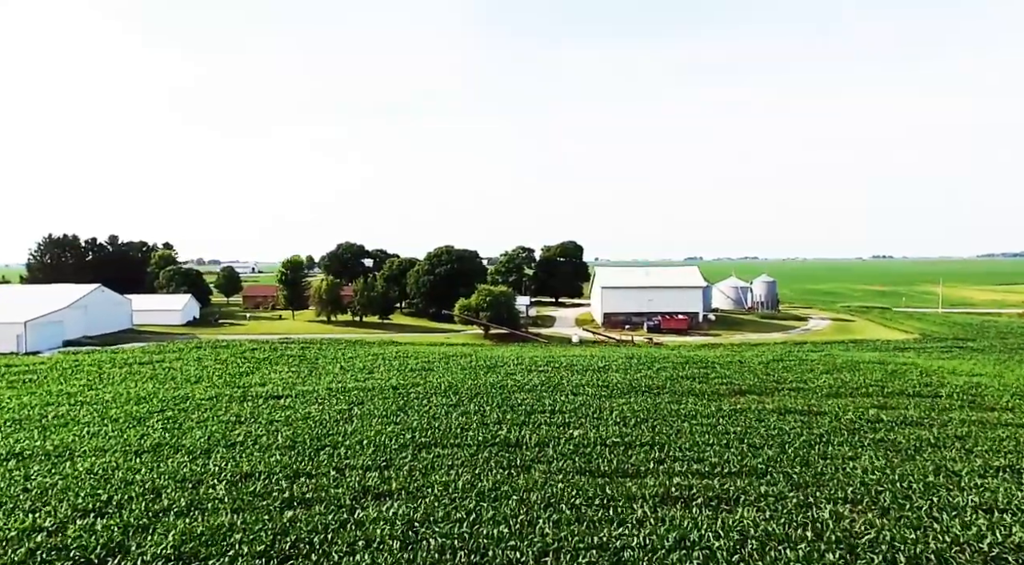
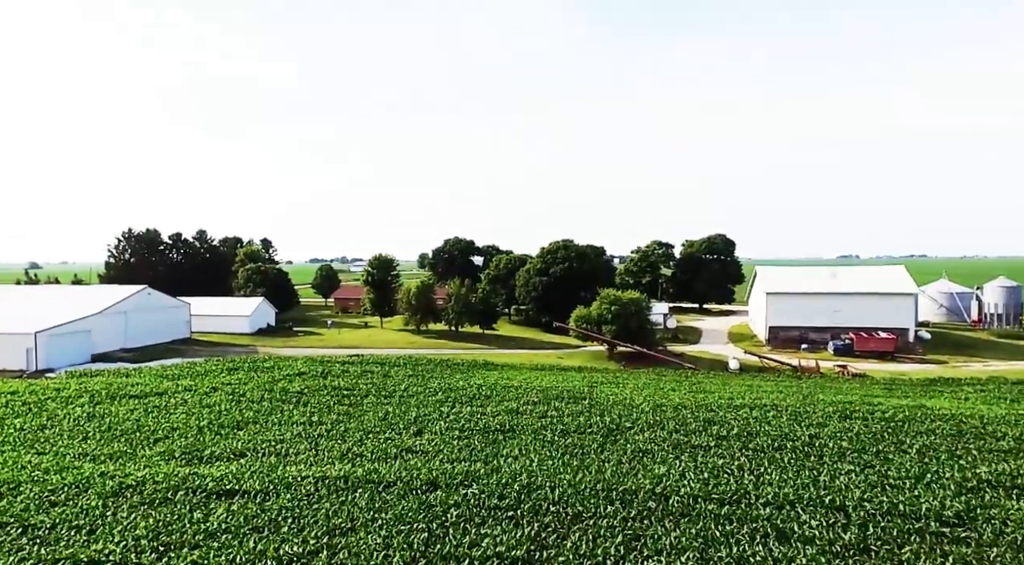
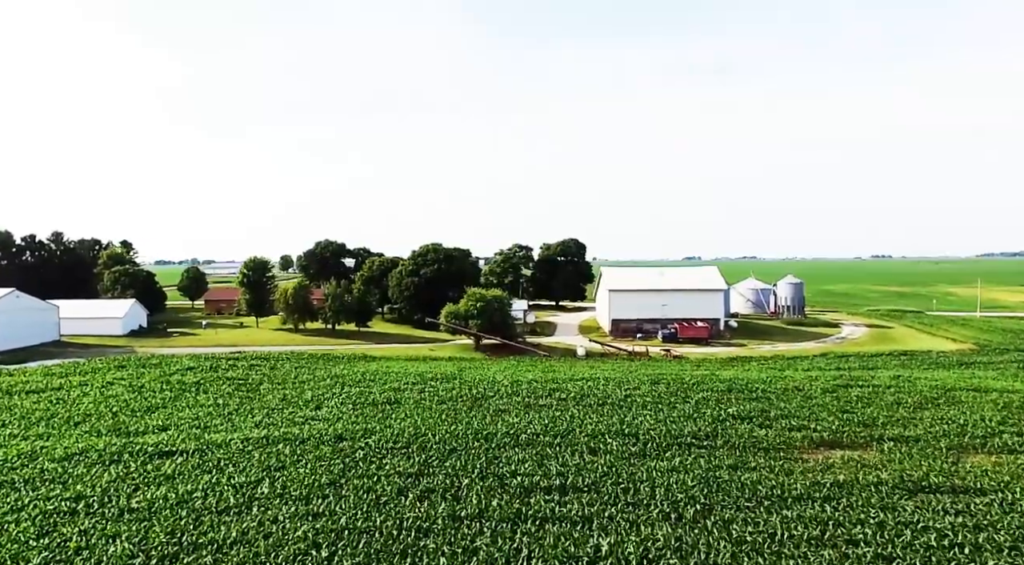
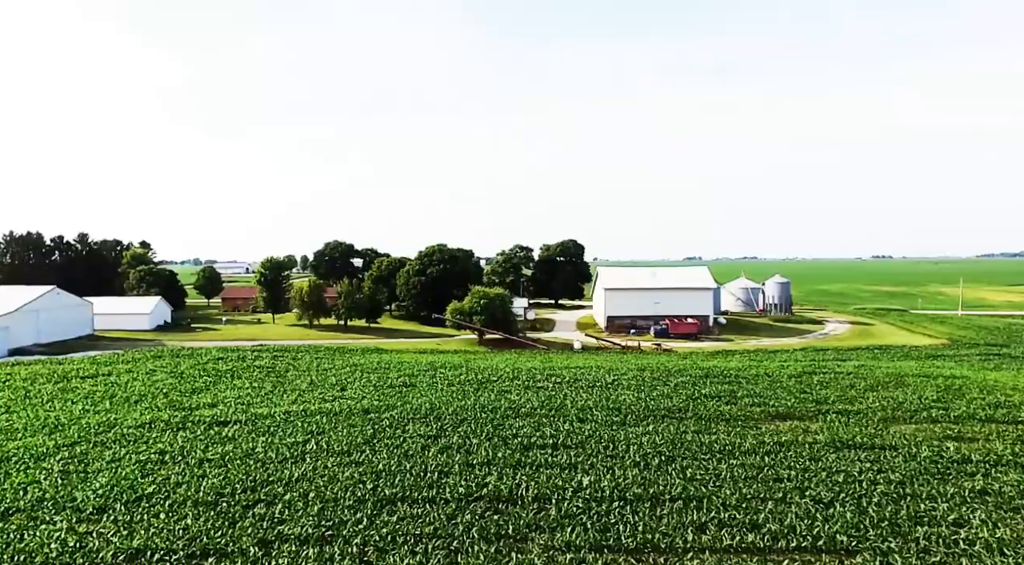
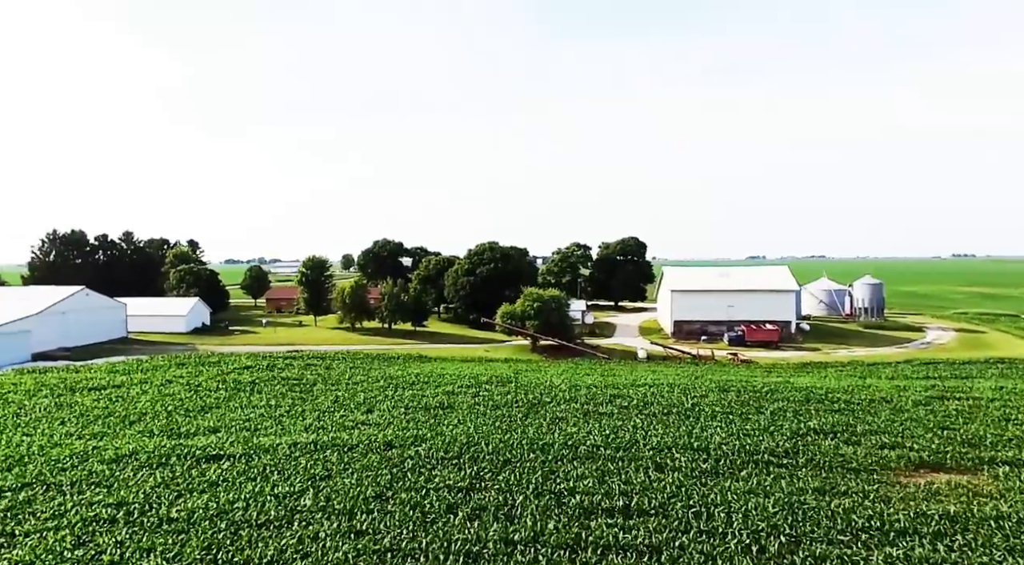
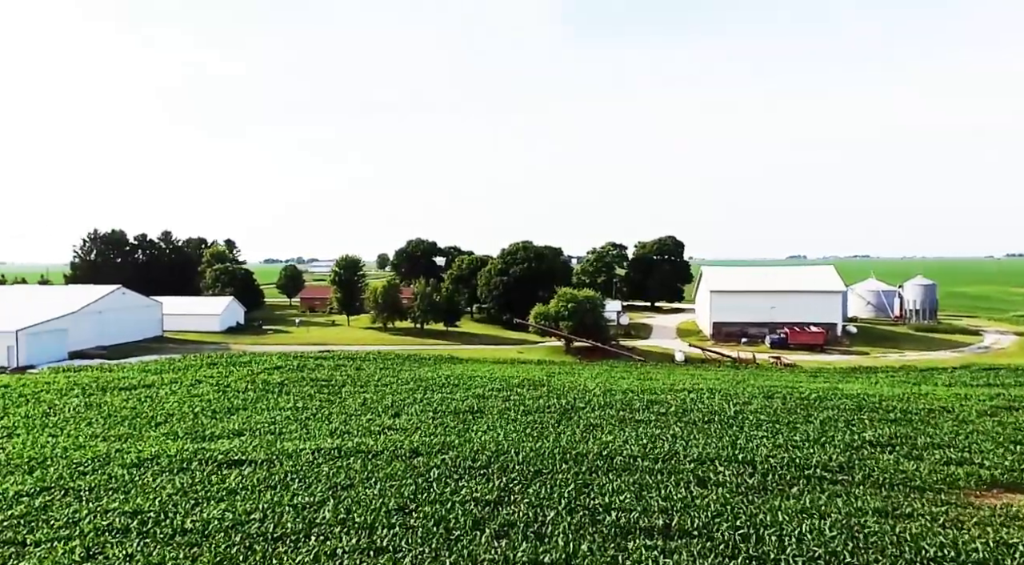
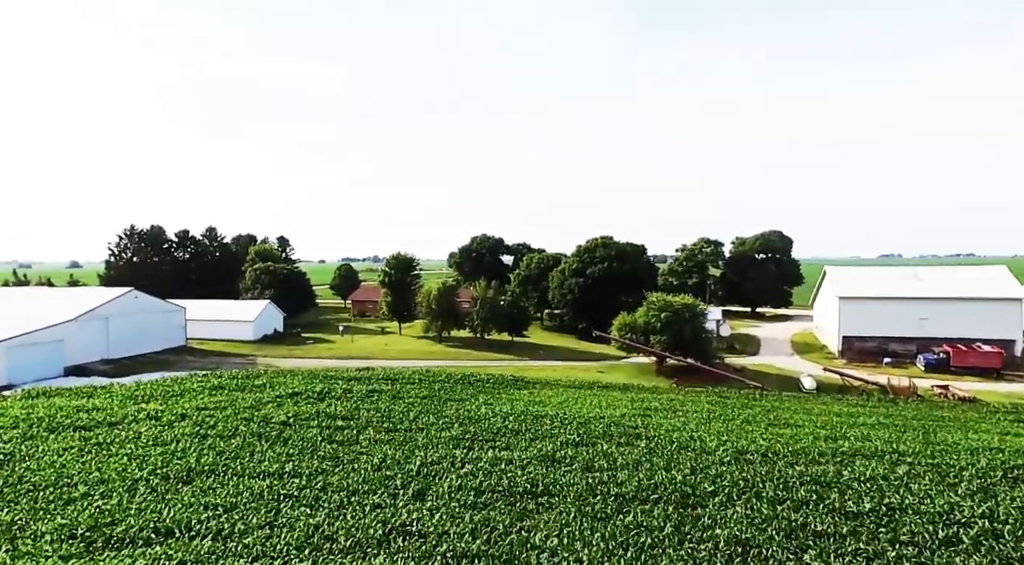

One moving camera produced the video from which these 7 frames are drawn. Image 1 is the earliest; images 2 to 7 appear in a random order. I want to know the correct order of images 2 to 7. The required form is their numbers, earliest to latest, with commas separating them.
4, 3, 5, 6, 2, 7
